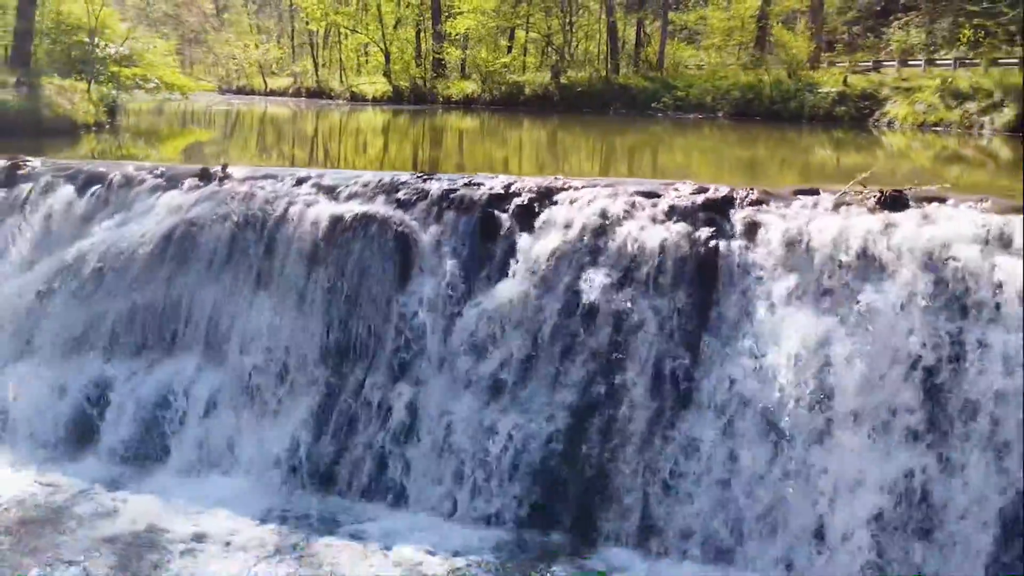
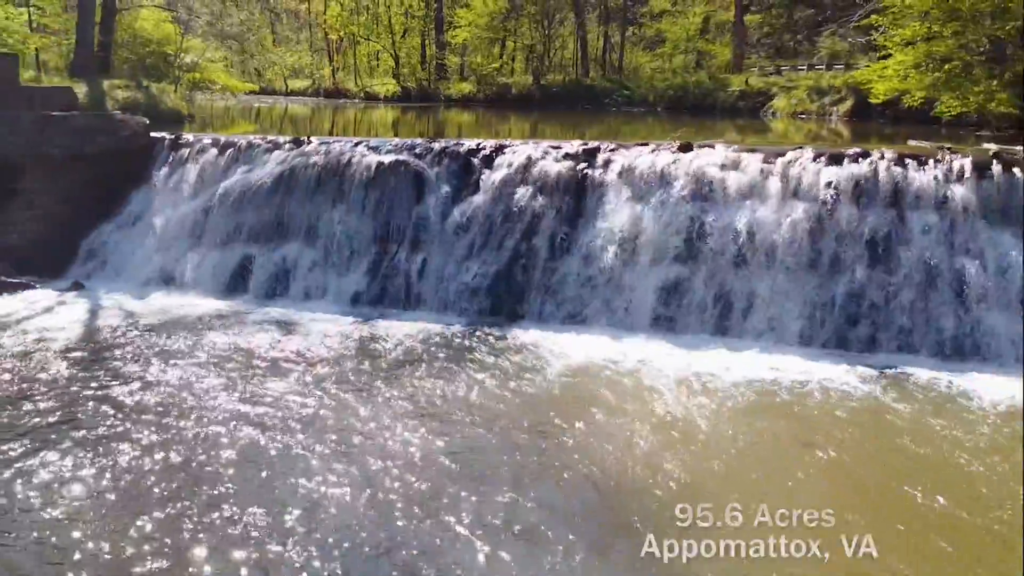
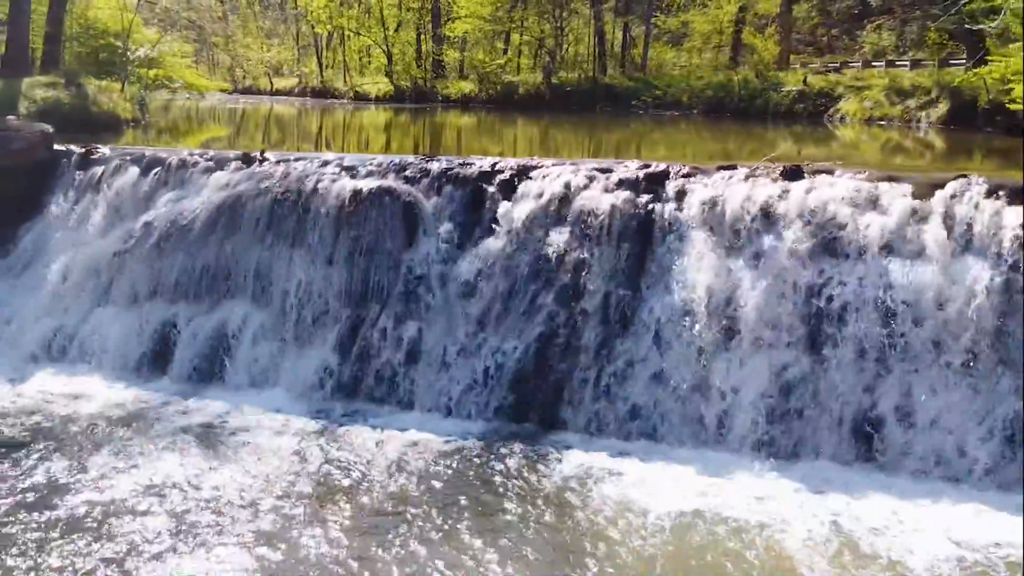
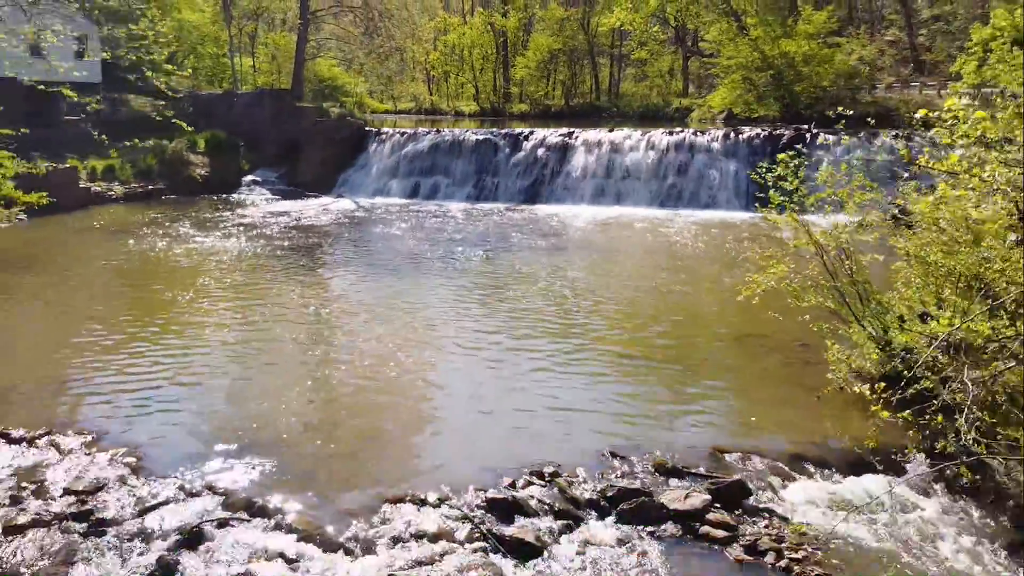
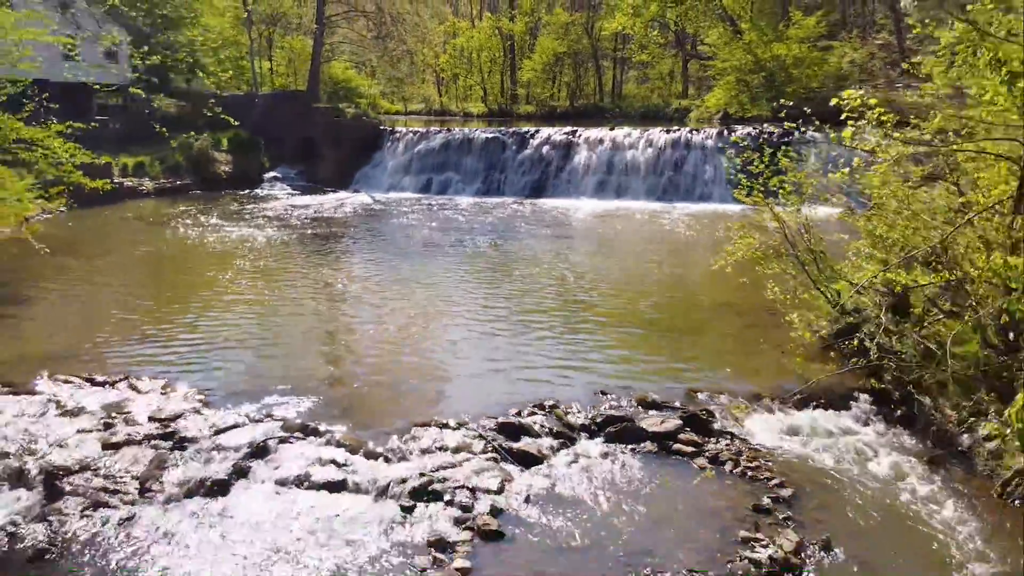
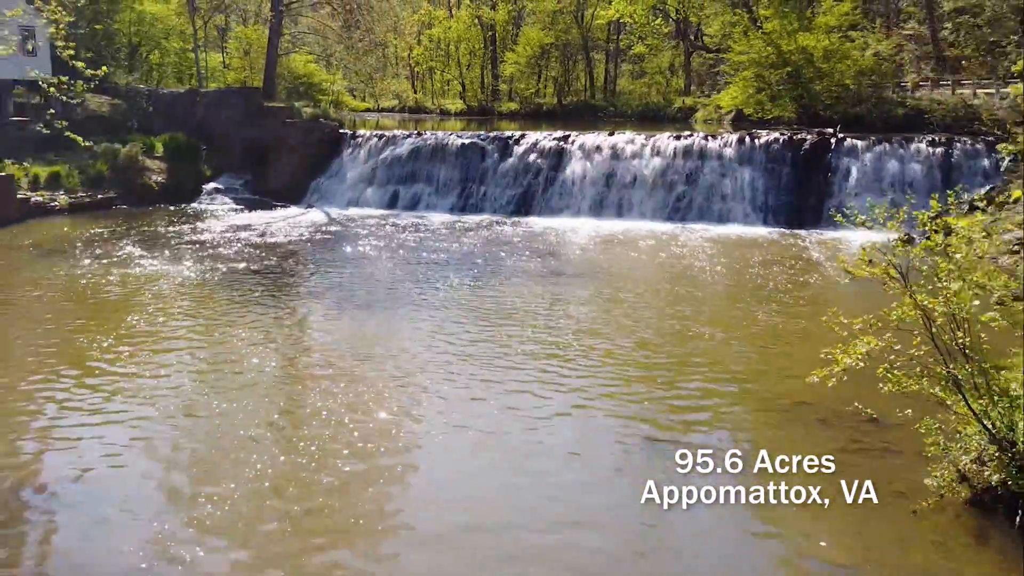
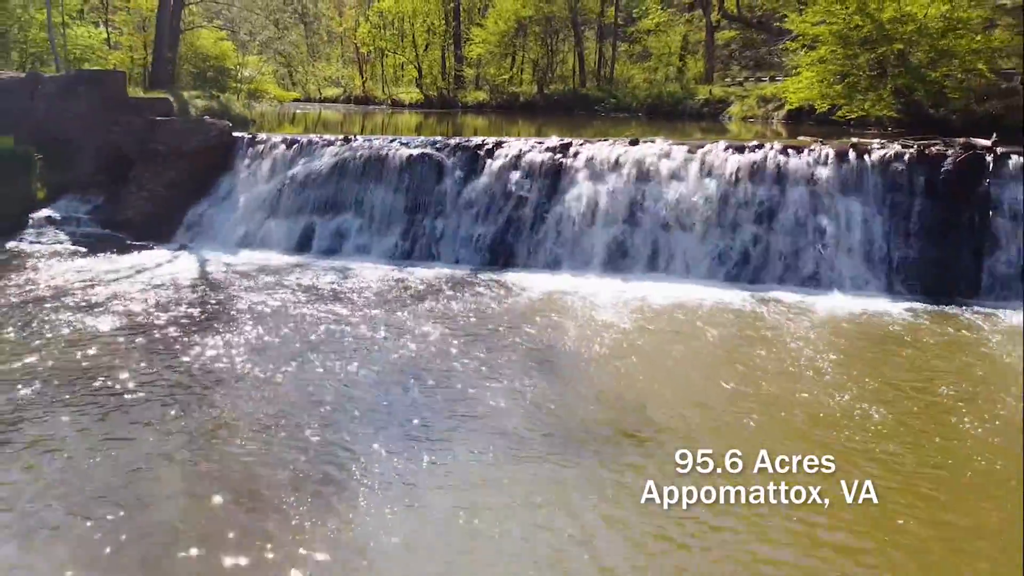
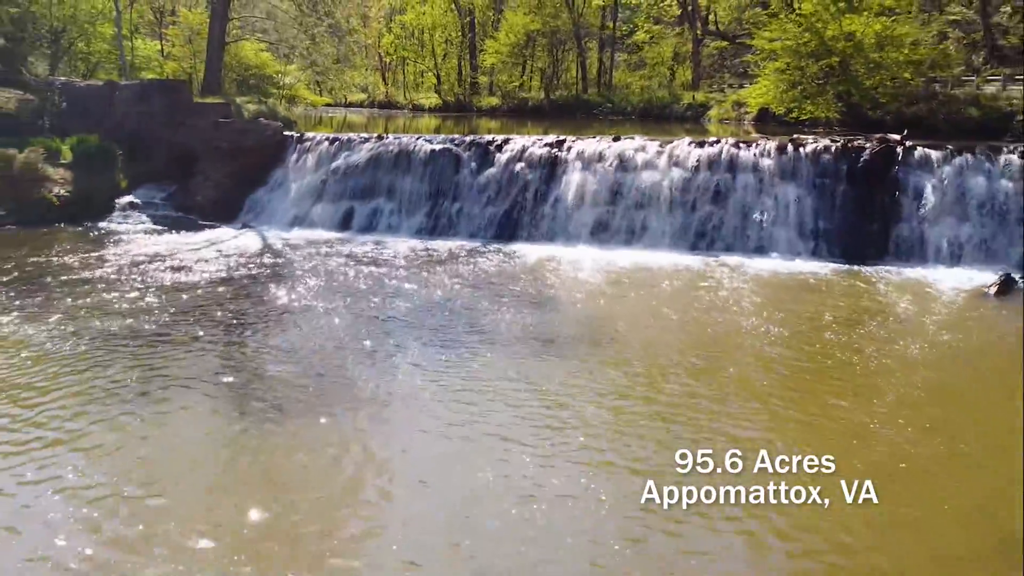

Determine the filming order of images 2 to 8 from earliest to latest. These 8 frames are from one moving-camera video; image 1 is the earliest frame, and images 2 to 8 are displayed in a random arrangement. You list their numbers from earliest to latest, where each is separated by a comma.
3, 2, 7, 8, 6, 4, 5
